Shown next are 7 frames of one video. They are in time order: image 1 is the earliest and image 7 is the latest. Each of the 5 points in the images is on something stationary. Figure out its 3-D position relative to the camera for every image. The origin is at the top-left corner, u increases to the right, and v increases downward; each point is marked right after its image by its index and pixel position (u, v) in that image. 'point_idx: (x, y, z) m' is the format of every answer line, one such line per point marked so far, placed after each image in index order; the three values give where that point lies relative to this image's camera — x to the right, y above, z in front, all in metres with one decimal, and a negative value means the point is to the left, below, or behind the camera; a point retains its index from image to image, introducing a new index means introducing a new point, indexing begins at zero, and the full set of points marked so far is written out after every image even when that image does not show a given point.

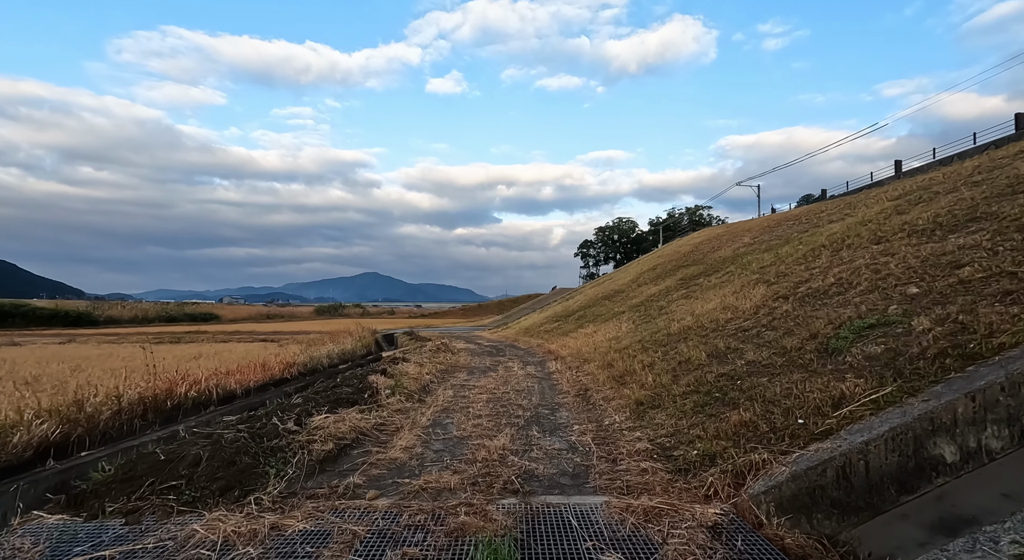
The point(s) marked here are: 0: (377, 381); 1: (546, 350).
0: (-2.1, -1.6, +9.2) m
1: (+1.0, -2.3, +18.6) m
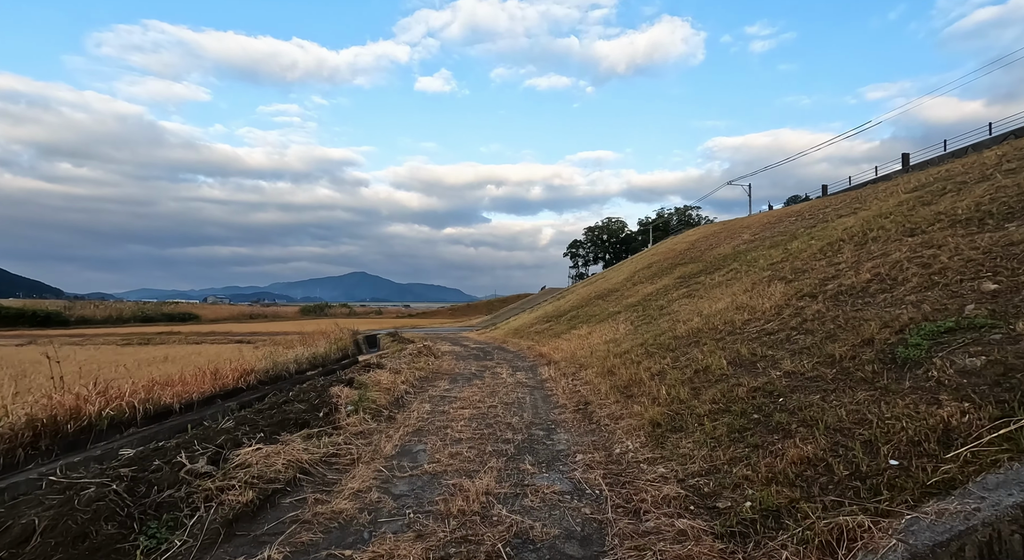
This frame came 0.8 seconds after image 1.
0: (-2.3, -1.5, +7.8) m
1: (+0.7, -2.2, +17.2) m
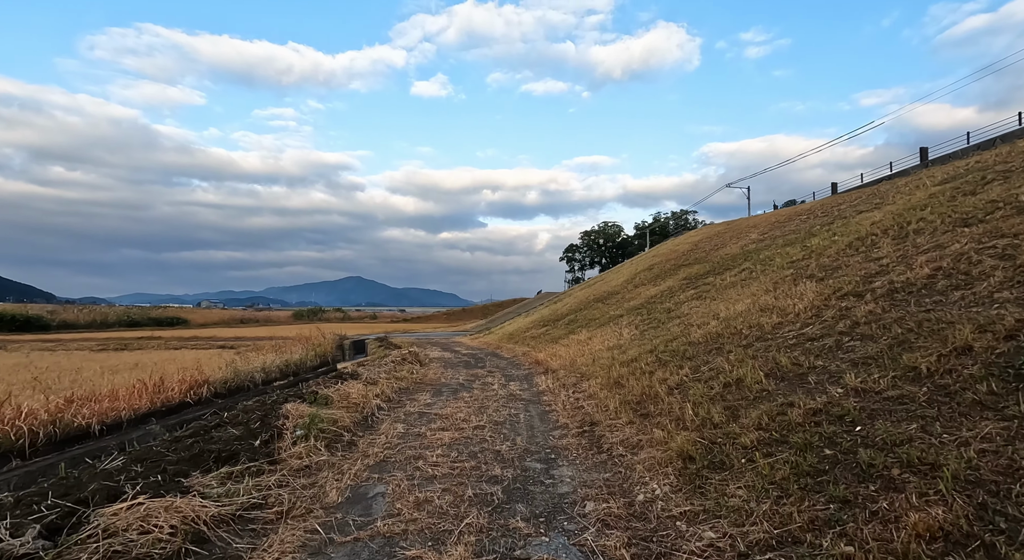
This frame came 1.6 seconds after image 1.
0: (-2.4, -1.5, +6.4) m
1: (+0.5, -2.2, +15.9) m
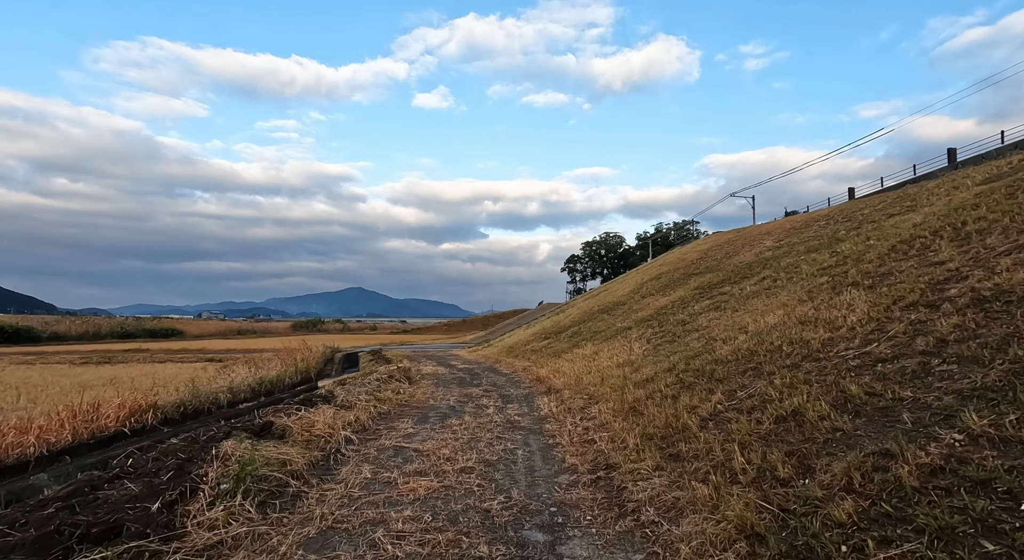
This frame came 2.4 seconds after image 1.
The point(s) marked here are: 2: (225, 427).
0: (-2.5, -1.5, +5.0) m
1: (+0.5, -2.4, +14.5) m
2: (-3.2, -1.6, +6.5) m
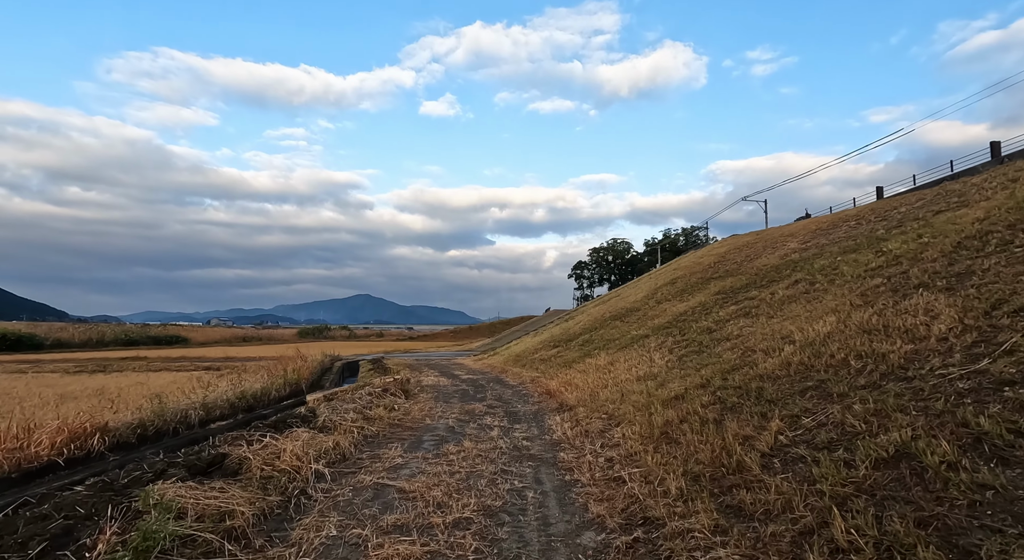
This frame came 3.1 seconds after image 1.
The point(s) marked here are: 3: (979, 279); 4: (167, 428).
0: (-2.4, -1.5, +3.8) m
1: (+0.6, -2.5, +13.2) m
2: (-3.1, -1.6, +5.3) m
3: (+5.3, 0.0, +6.6) m
4: (-4.9, -2.2, +8.5) m
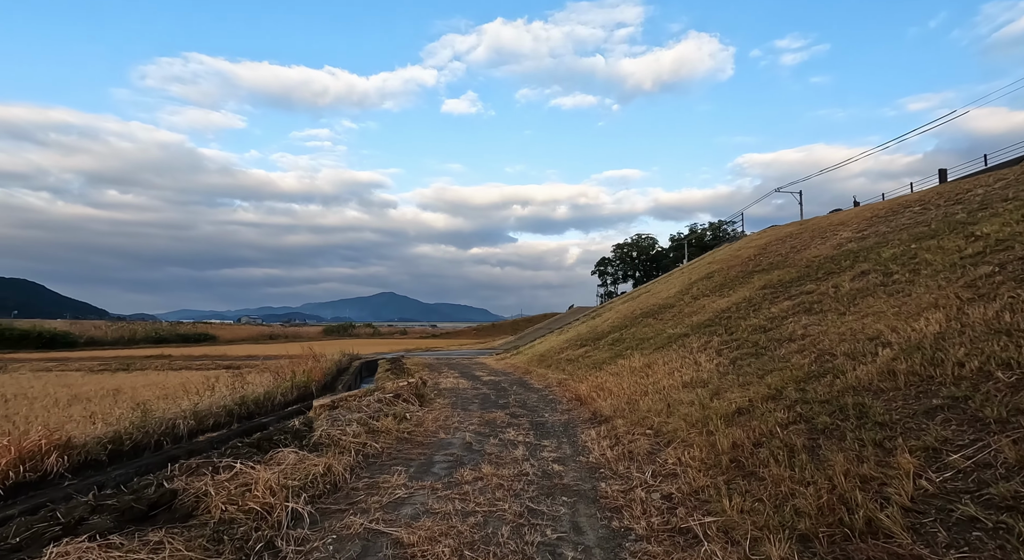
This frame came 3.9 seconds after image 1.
0: (-2.2, -1.4, +2.5) m
1: (+1.2, -2.4, +11.8) m
2: (-2.9, -1.5, +4.0) m
3: (+5.5, +0.1, +5.1) m
4: (-4.6, -2.1, +7.4) m
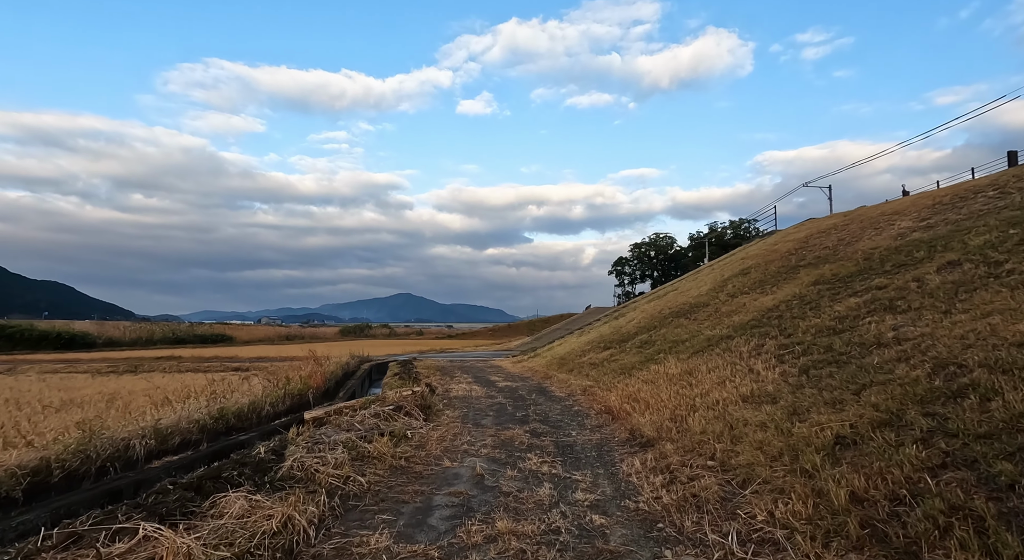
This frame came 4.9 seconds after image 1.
0: (-2.1, -1.3, +1.0) m
1: (+1.5, -2.3, +10.1) m
2: (-2.7, -1.4, +2.5) m
3: (+5.7, +0.3, +3.3) m
4: (-4.3, -2.0, +5.9) m
